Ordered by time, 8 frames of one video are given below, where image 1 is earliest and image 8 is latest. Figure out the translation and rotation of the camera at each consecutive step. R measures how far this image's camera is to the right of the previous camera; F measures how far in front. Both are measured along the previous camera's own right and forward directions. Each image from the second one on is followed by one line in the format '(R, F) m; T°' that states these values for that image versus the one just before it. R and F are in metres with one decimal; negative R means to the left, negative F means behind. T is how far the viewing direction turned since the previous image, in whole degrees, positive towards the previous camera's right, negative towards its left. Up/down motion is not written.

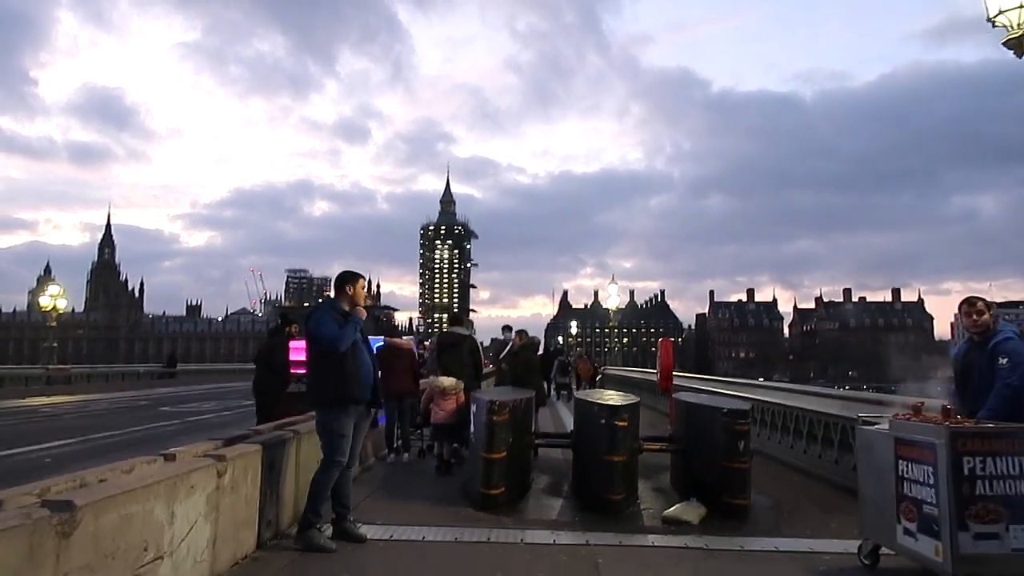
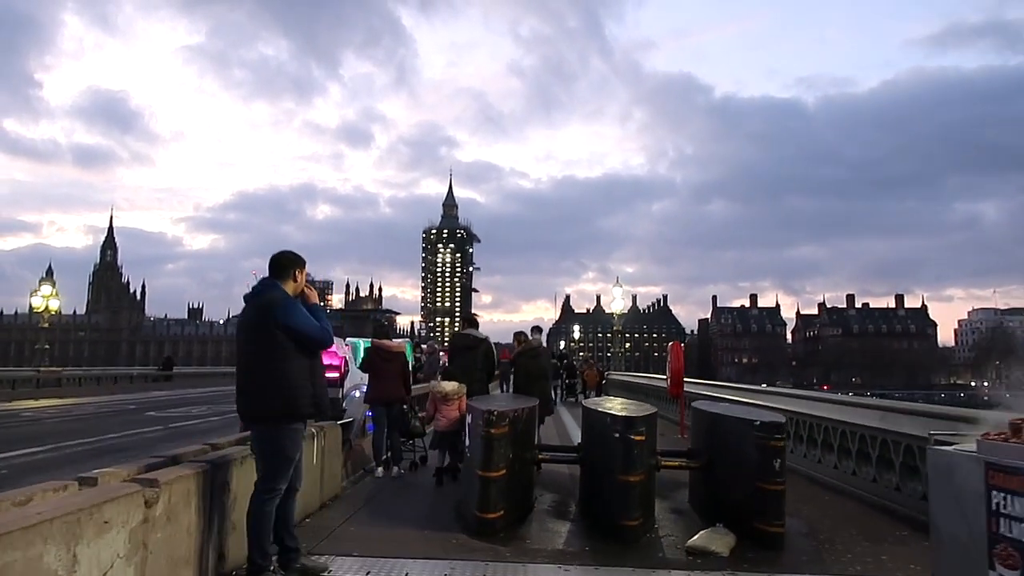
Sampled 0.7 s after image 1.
(0.0, +1.0) m; 0°
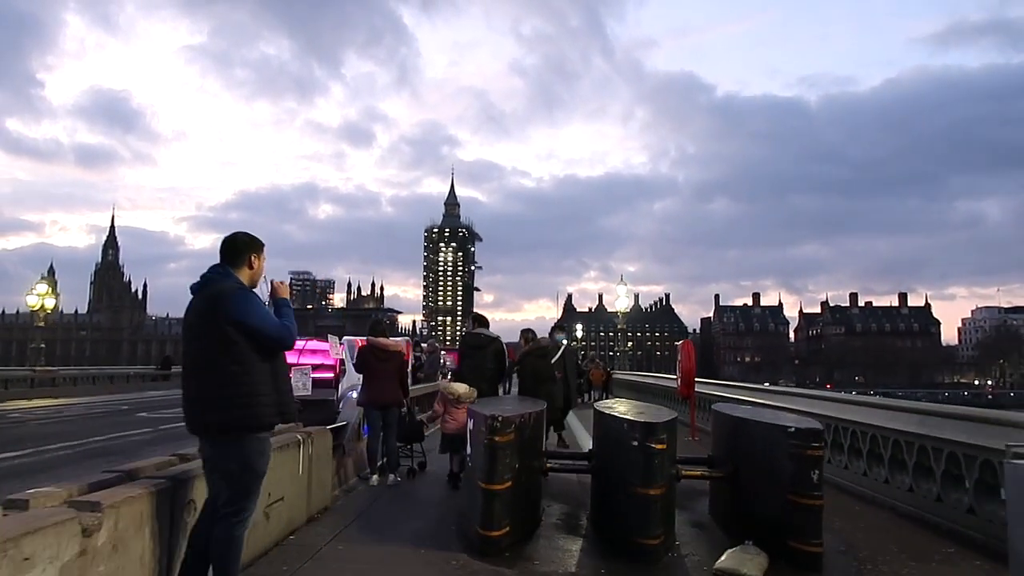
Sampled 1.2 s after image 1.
(0.0, +0.7) m; 0°
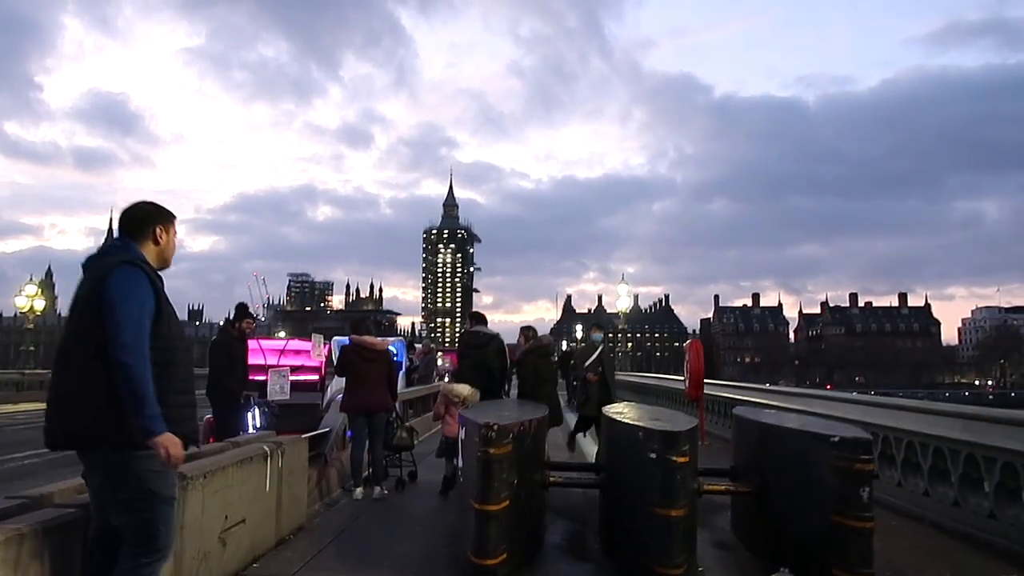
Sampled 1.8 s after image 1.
(0.0, +0.8) m; 0°
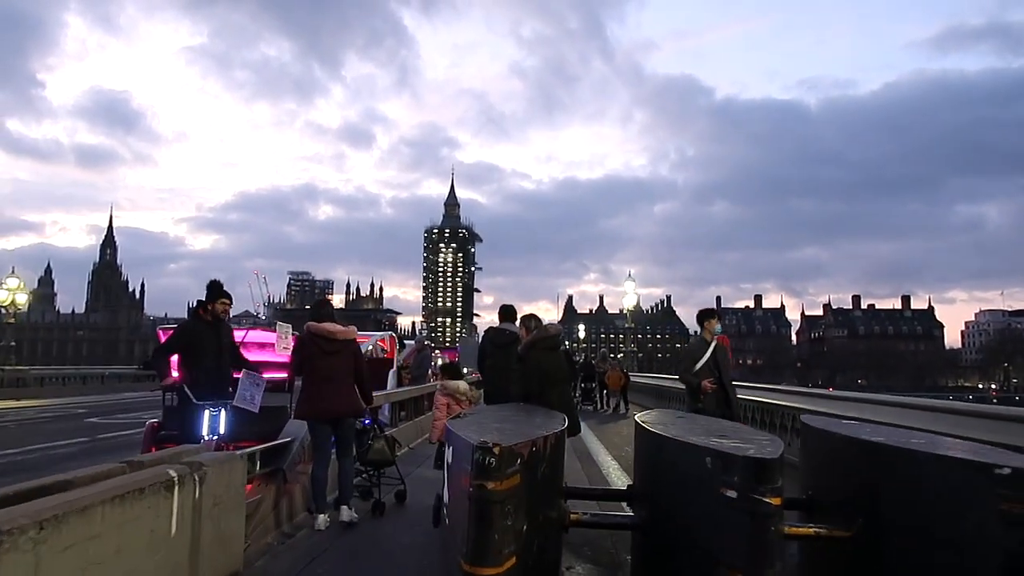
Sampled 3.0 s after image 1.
(0.0, +1.6) m; 0°
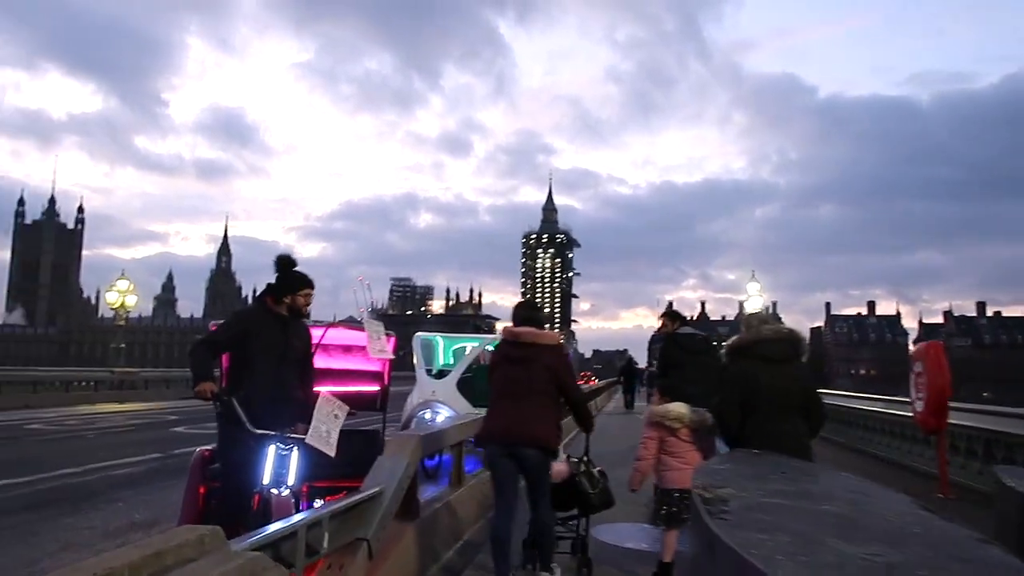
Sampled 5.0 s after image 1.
(-0.6, +2.4) m; -7°
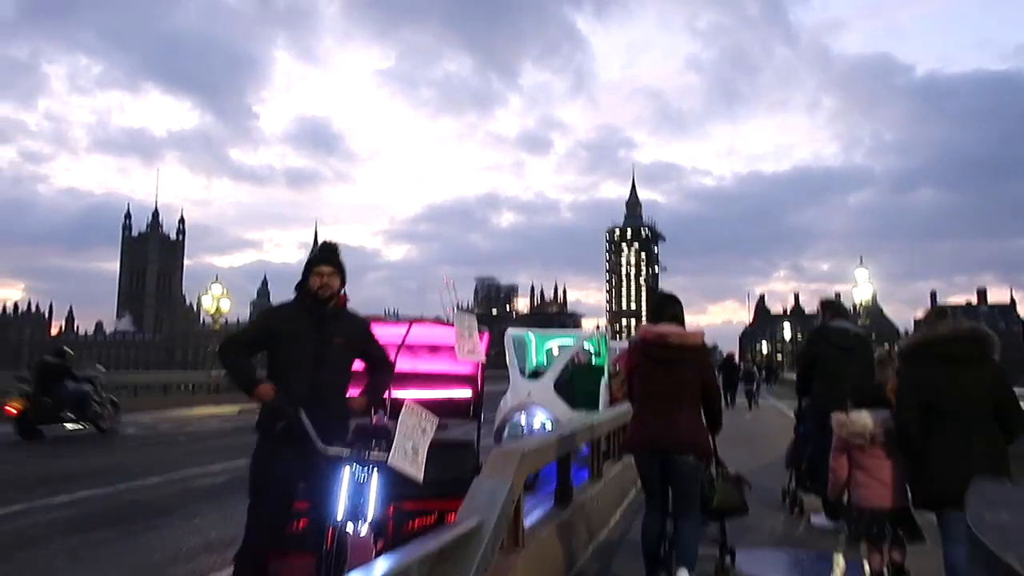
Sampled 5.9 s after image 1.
(-0.2, +1.0) m; -6°
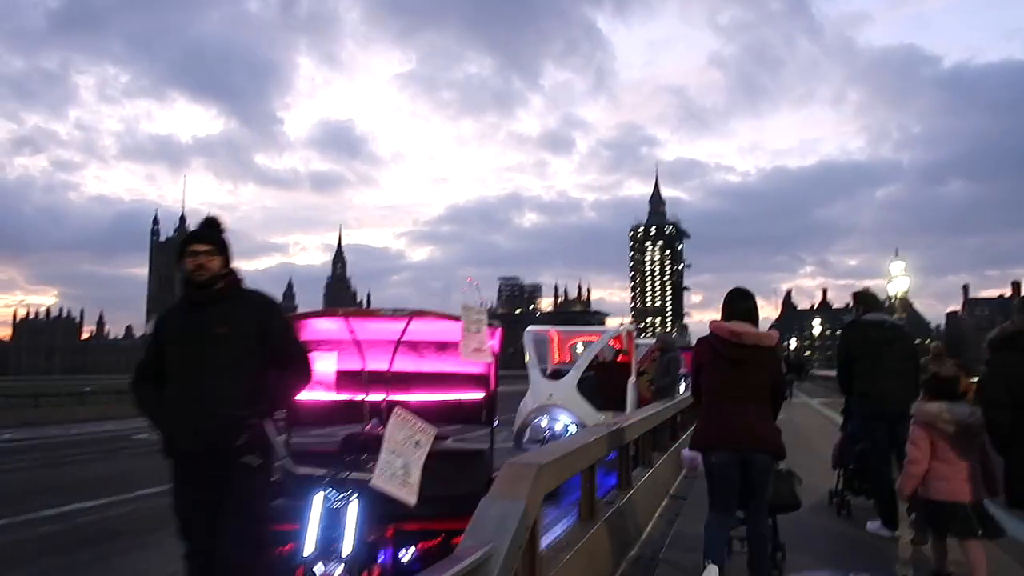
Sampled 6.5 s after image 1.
(+0.1, +0.7) m; -2°
